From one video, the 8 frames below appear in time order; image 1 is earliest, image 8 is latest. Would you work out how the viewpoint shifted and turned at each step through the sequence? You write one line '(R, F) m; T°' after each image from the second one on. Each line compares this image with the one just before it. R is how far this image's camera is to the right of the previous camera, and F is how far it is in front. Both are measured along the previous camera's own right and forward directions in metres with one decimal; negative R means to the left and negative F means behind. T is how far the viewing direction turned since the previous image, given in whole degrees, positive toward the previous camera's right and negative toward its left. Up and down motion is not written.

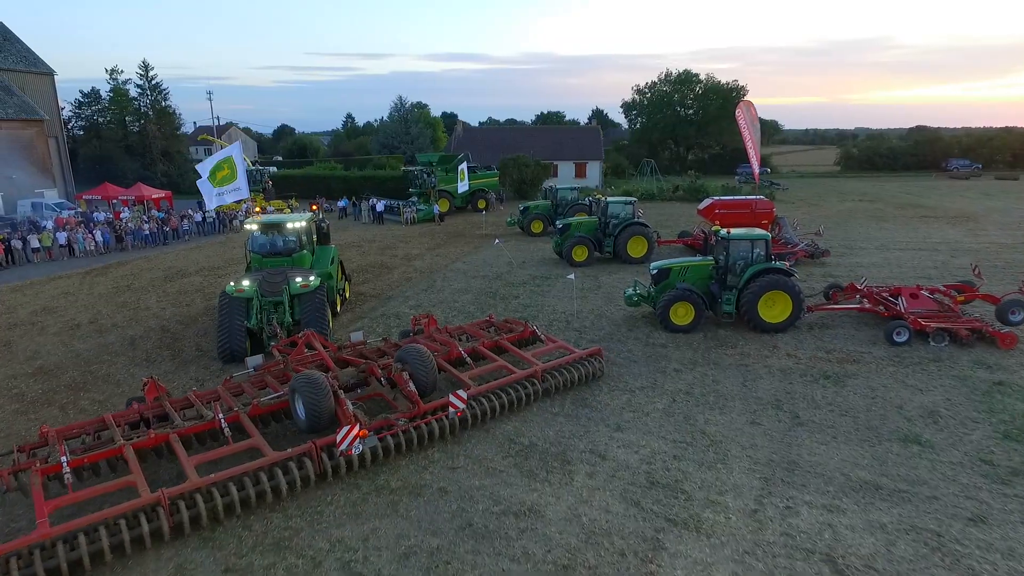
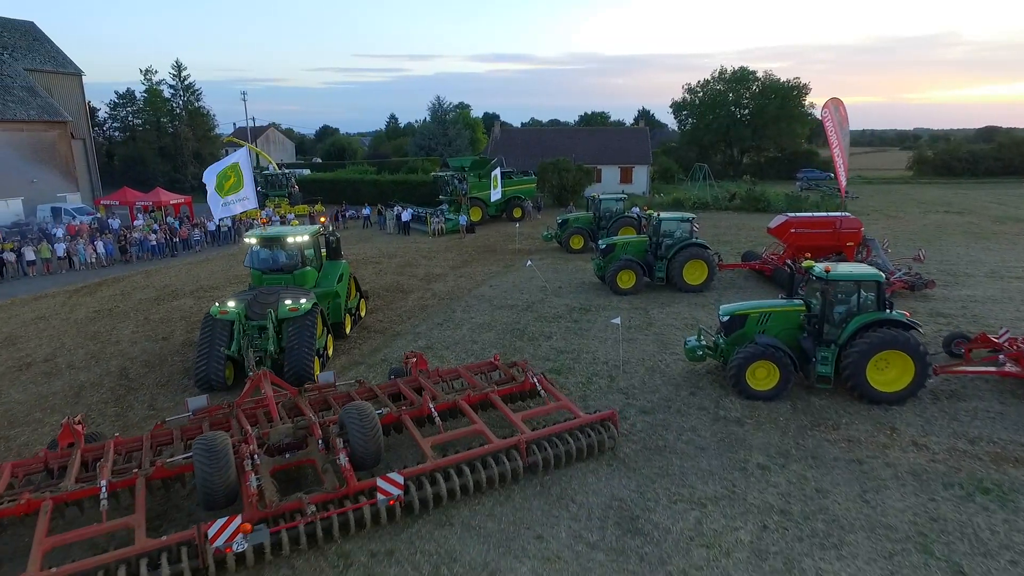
(+0.2, +2.3) m; -4°
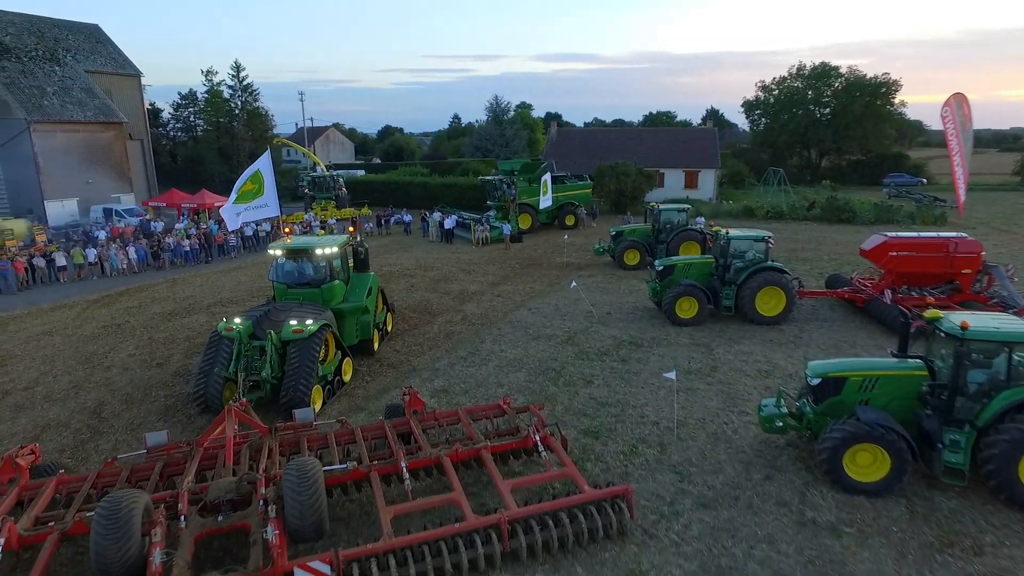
(+0.4, +1.7) m; -6°
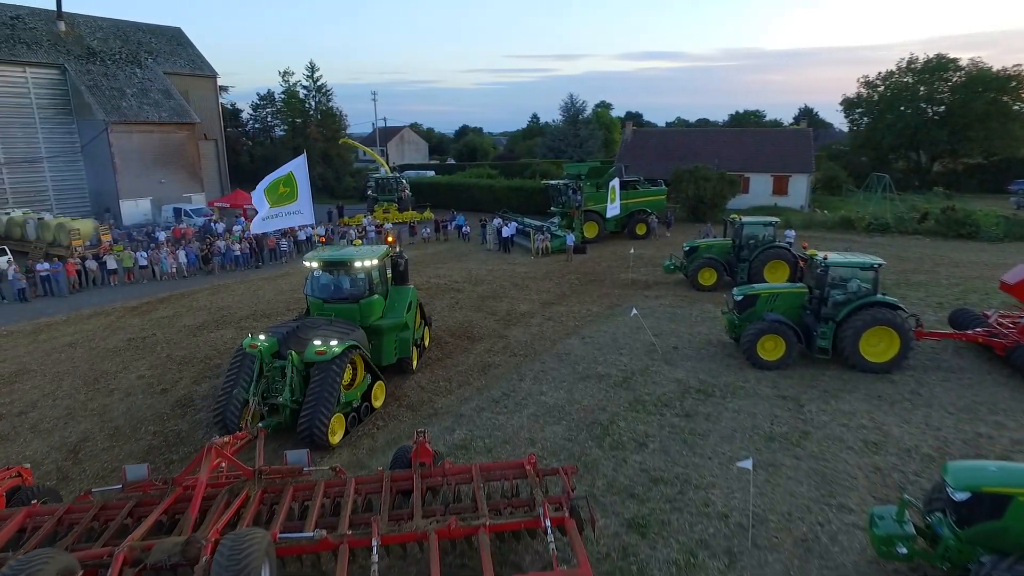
(+0.4, +1.6) m; -7°
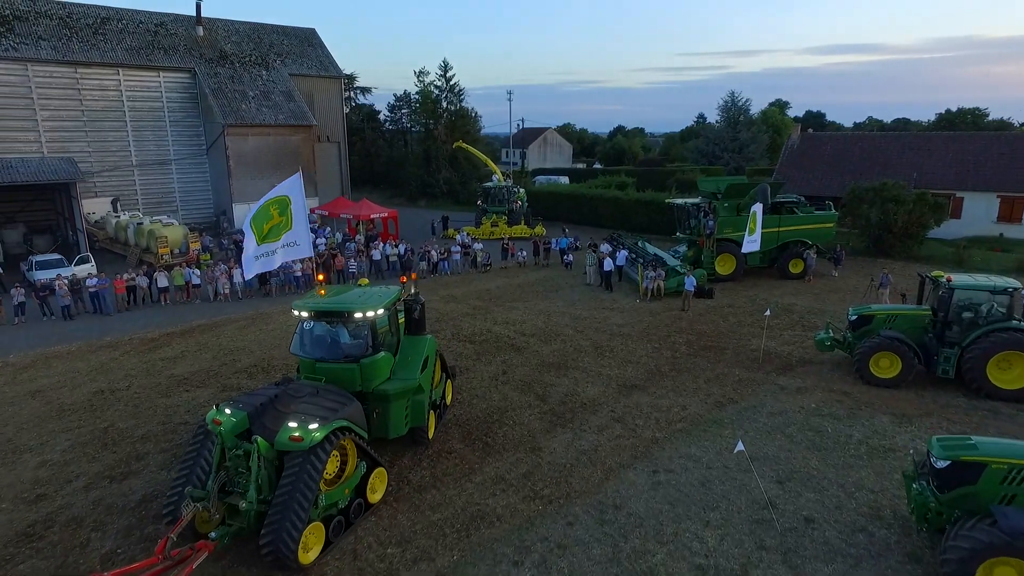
(+1.3, +3.9) m; -14°
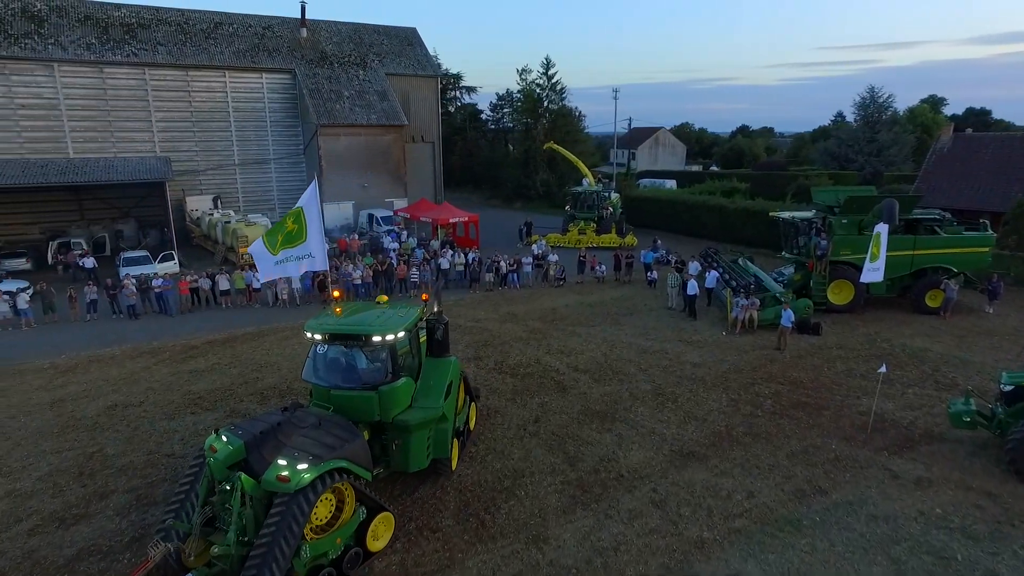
(+1.0, +1.7) m; -10°
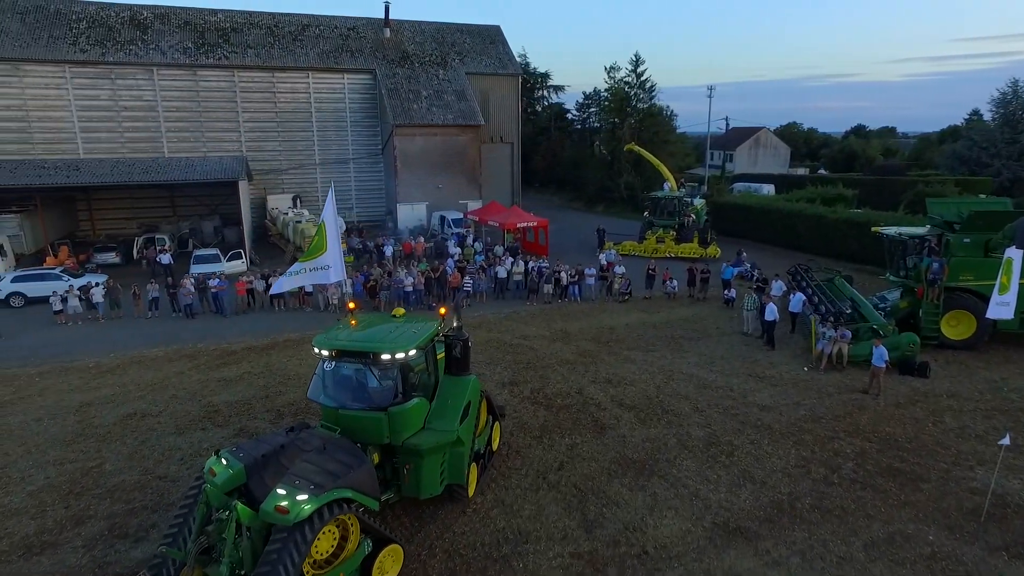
(+0.8, +1.1) m; -9°
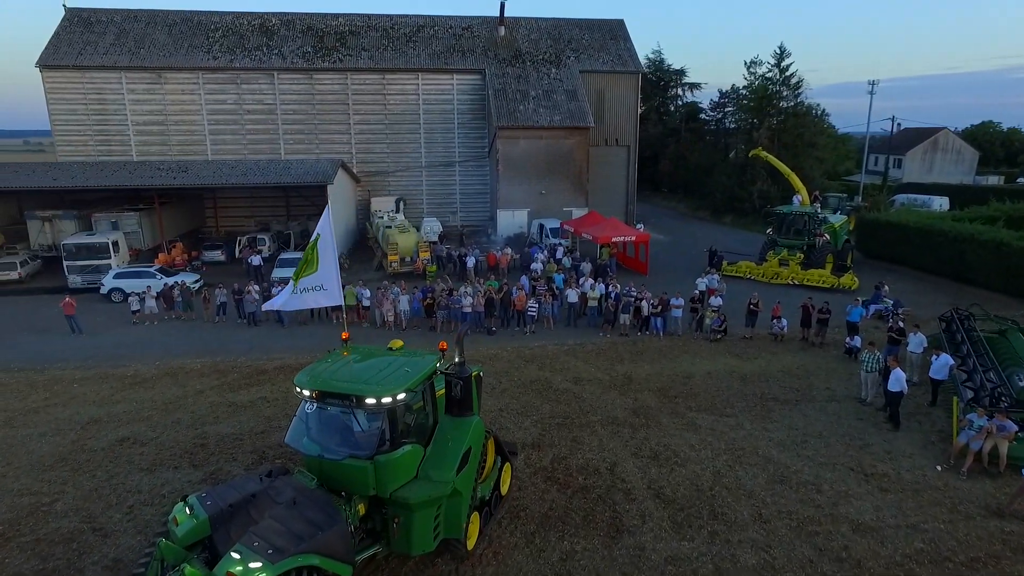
(+1.4, +1.9) m; -13°
